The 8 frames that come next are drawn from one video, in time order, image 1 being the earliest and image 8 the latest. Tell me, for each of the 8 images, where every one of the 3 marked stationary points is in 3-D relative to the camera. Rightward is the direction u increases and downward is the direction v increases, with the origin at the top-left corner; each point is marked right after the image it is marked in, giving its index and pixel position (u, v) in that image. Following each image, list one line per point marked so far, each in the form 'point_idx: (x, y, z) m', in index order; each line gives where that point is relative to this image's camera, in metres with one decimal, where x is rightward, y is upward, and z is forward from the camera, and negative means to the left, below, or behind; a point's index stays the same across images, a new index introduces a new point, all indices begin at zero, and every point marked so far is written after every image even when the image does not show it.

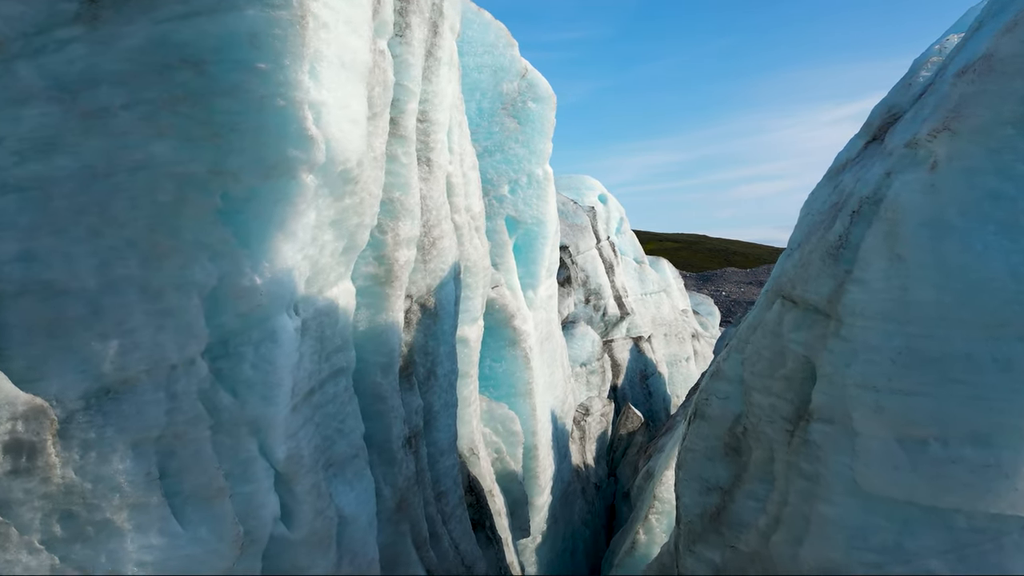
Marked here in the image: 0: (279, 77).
0: (-1.5, +1.3, +5.1) m
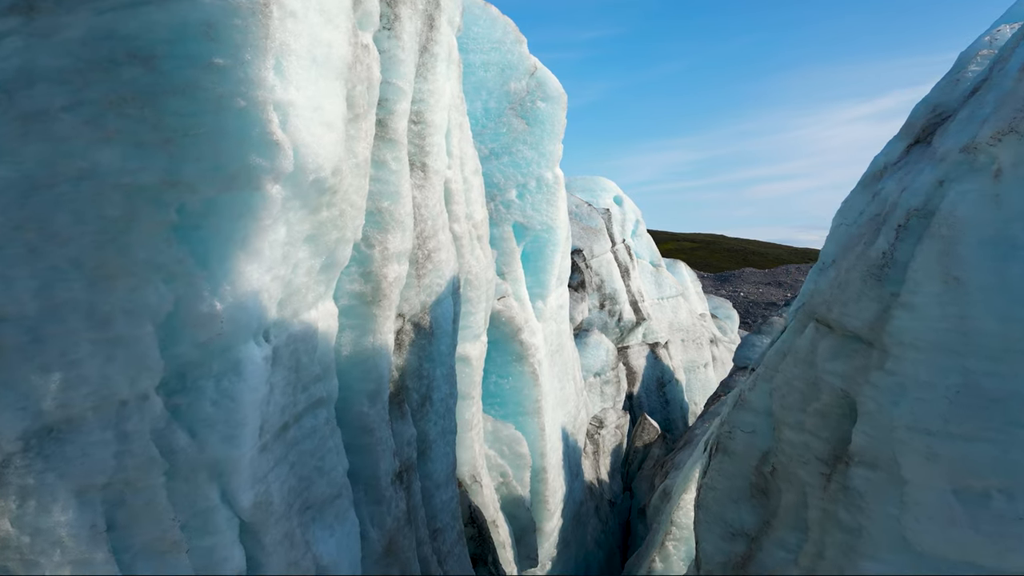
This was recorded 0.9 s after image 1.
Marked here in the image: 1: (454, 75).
0: (-1.5, +1.2, +4.4) m
1: (-0.6, +2.1, +8.1) m
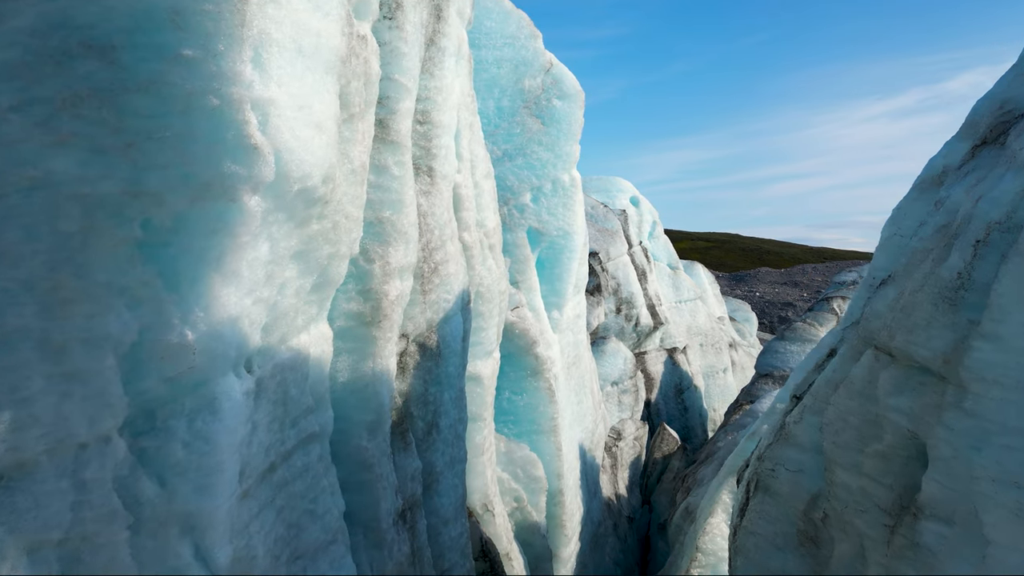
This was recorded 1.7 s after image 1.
0: (-1.4, +1.0, +3.8) m
1: (-0.4, +2.0, +7.5) m
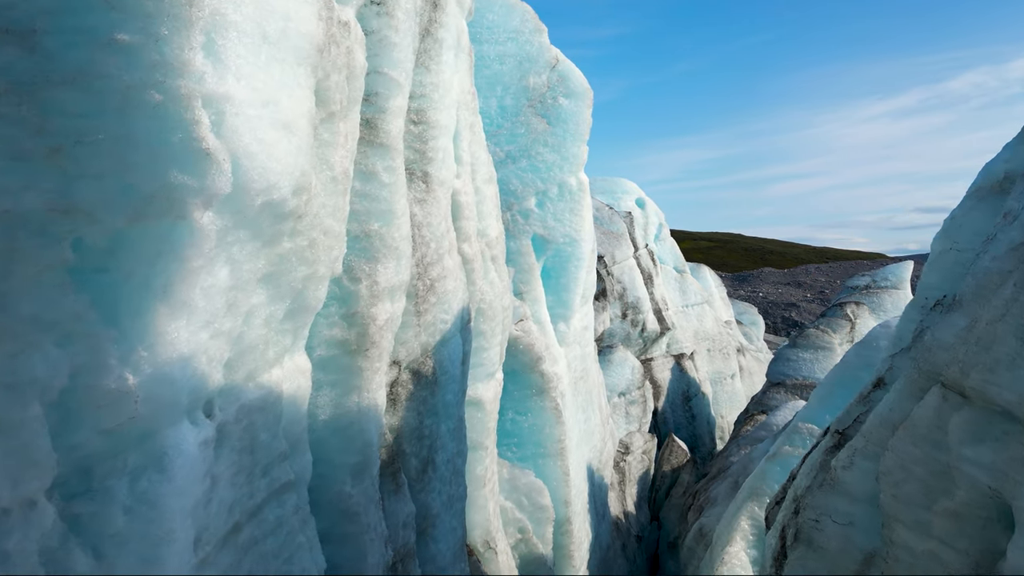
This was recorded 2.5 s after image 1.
0: (-1.4, +0.9, +3.1) m
1: (-0.4, +1.9, +6.8) m
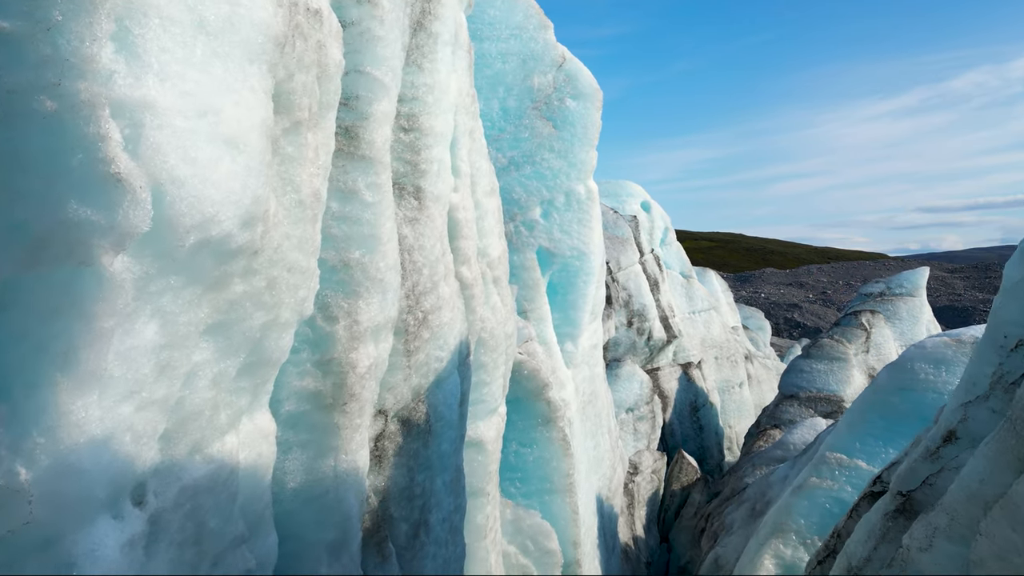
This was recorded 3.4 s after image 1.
0: (-1.4, +0.7, +2.4) m
1: (-0.4, +1.7, +6.1) m
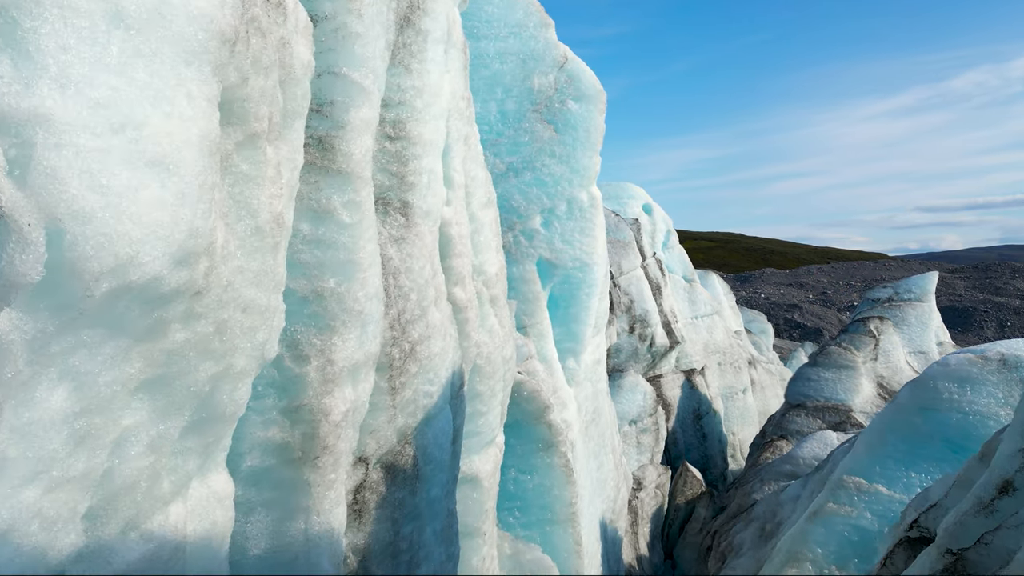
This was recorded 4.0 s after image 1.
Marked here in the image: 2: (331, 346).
0: (-1.4, +0.5, +1.8) m
1: (-0.4, +1.5, +5.5) m
2: (-0.8, -0.3, +3.6) m
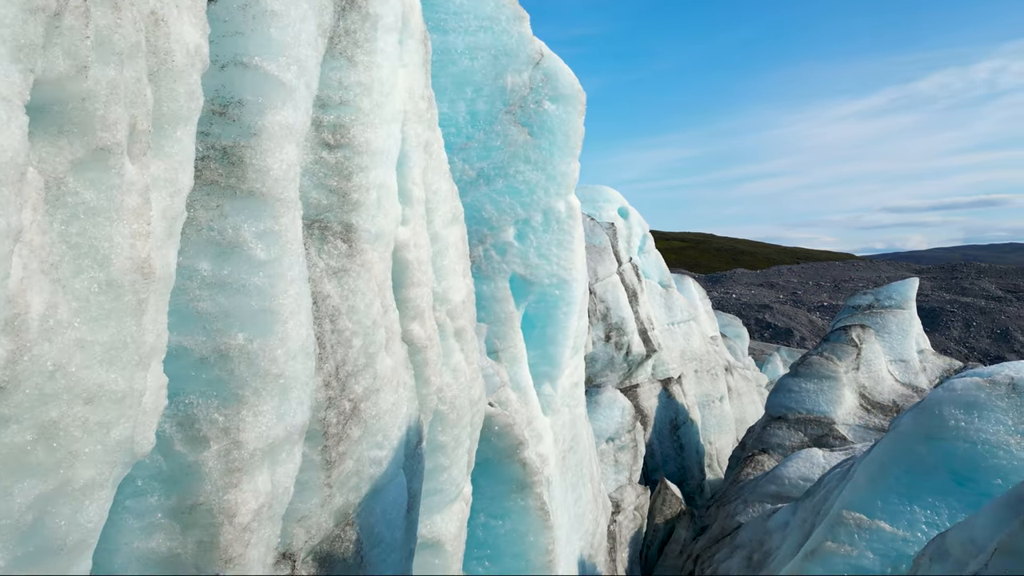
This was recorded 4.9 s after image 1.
0: (-1.4, +0.3, +1.0) m
1: (-0.6, +1.3, +4.7) m
2: (-0.9, -0.4, +2.7) m
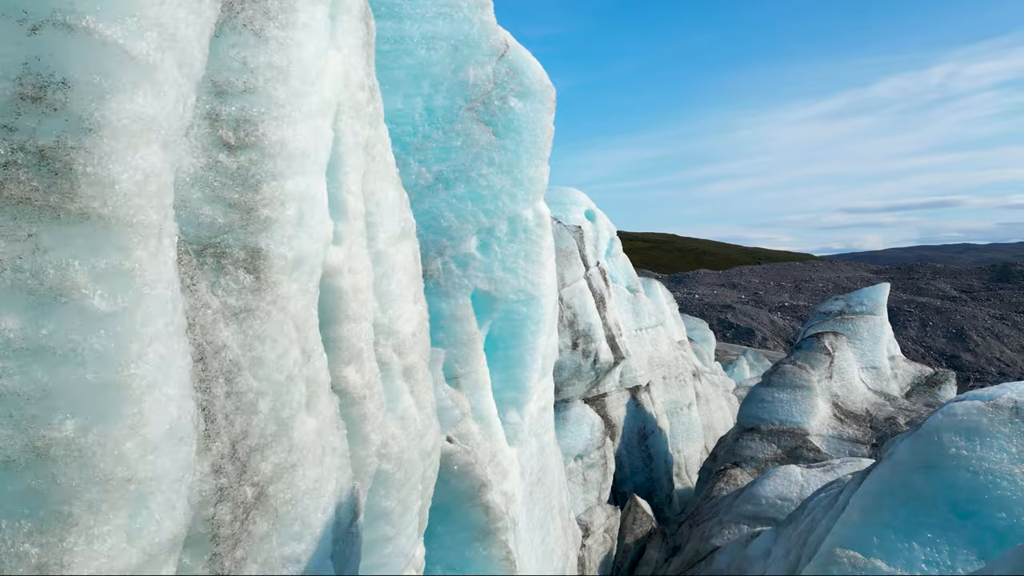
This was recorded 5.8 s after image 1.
0: (-1.4, +0.2, +0.1) m
1: (-0.8, +1.2, +3.8) m
2: (-1.0, -0.6, +1.8) m
